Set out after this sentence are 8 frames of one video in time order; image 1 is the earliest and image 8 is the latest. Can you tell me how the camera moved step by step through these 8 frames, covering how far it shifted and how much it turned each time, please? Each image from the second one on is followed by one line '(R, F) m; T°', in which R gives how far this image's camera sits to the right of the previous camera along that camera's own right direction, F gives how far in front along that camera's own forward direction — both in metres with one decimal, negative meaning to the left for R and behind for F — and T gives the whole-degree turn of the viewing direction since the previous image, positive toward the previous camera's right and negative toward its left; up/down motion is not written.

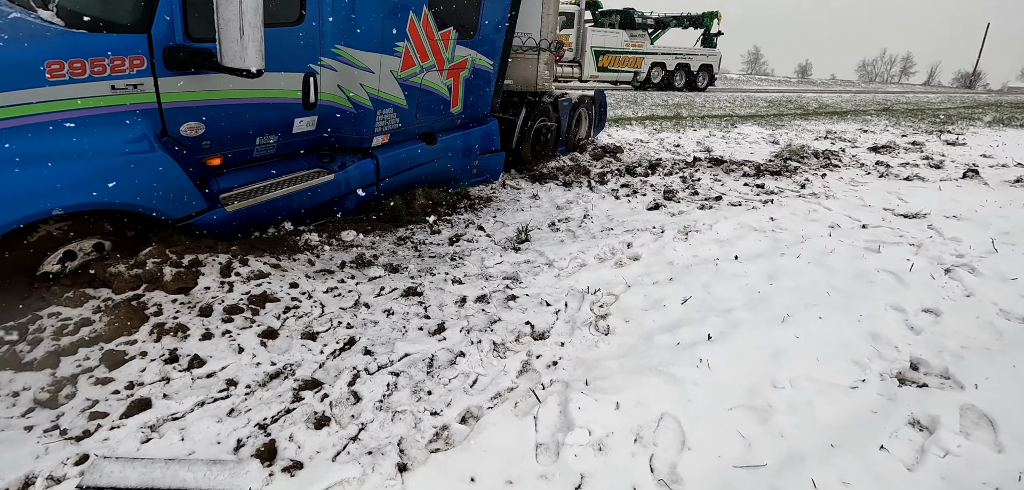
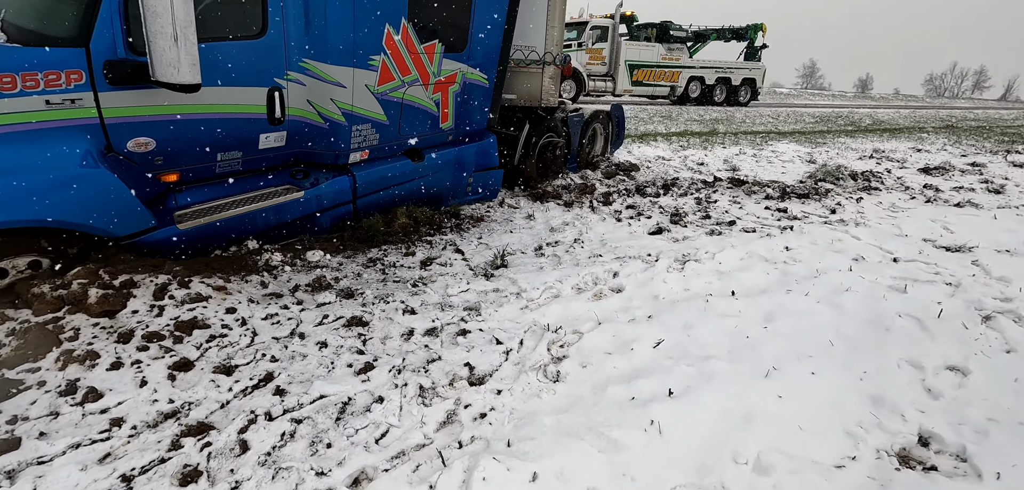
(+0.5, +0.3) m; -5°
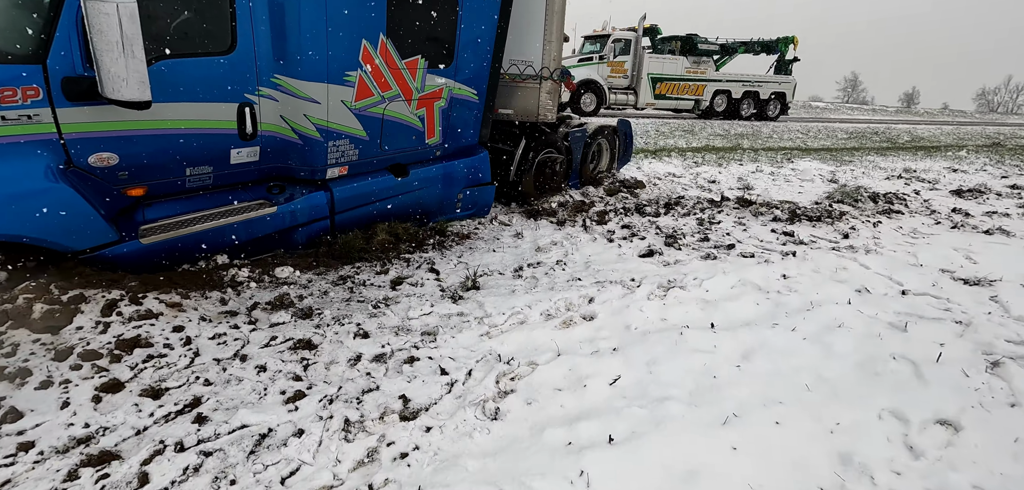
(+0.5, +0.2) m; -3°
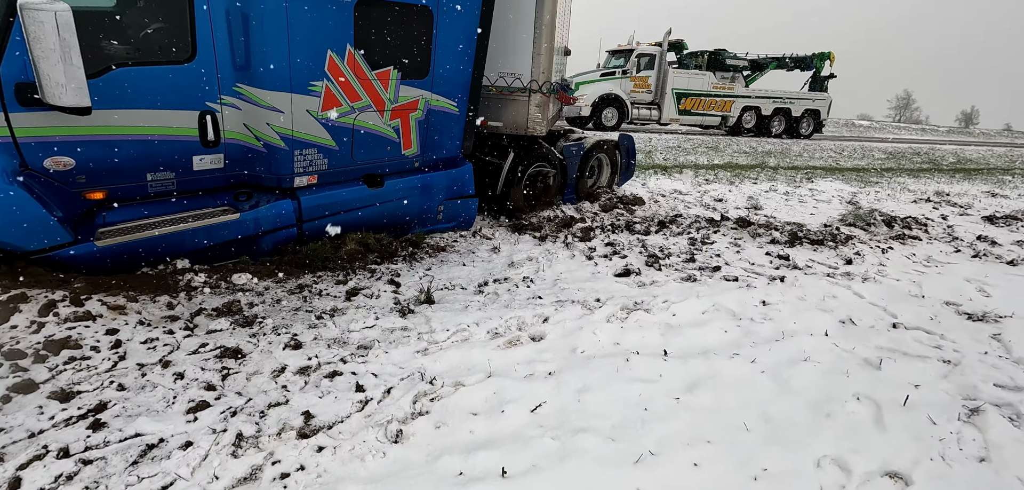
(+0.6, +0.1) m; -4°
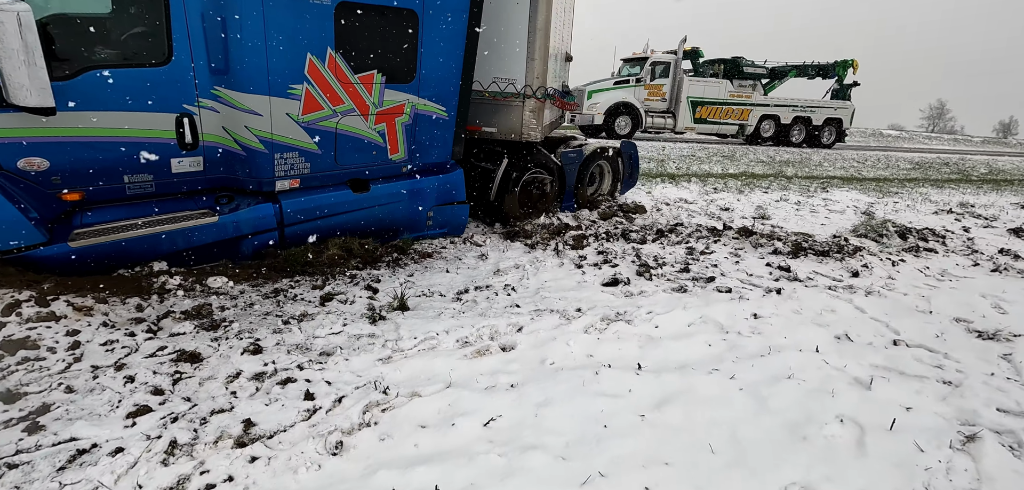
(+0.3, +0.1) m; -3°
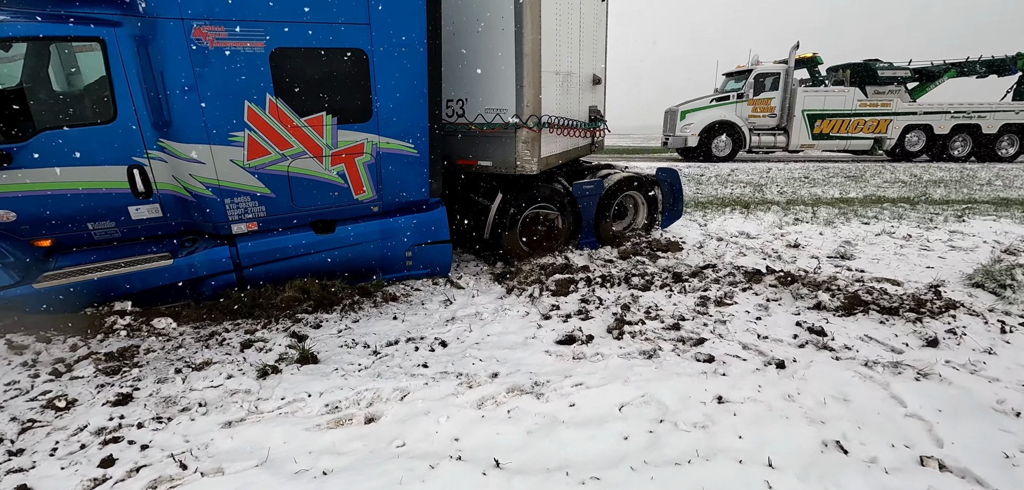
(+1.6, +0.7) m; -16°
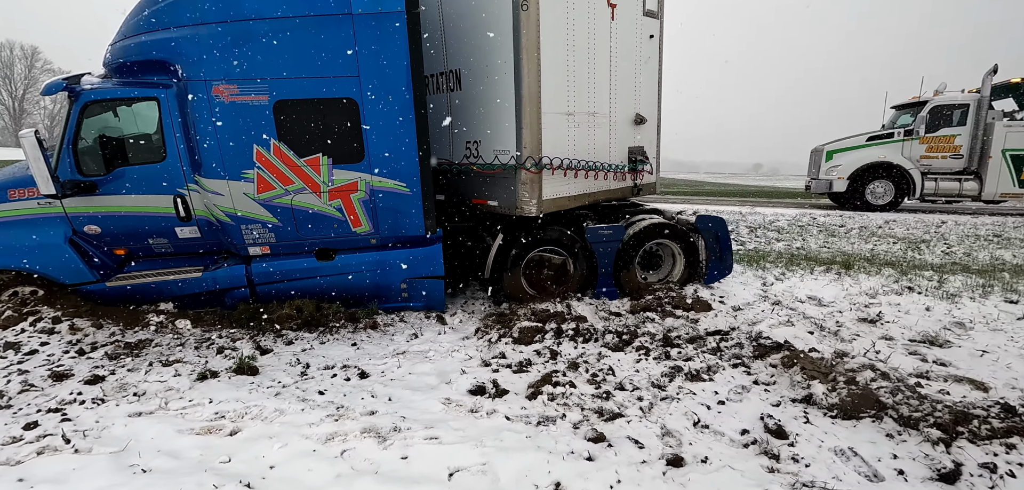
(+1.9, +0.5) m; -21°
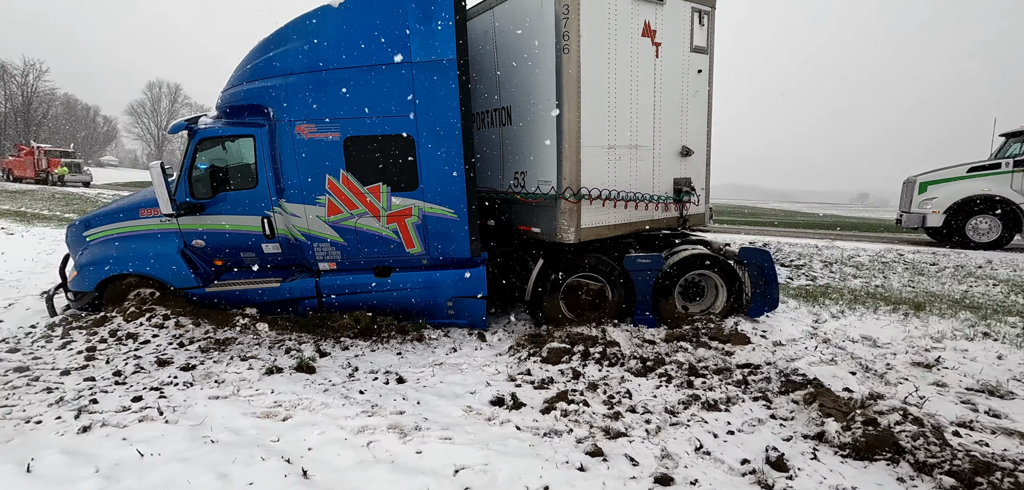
(+0.5, -0.3) m; -10°
